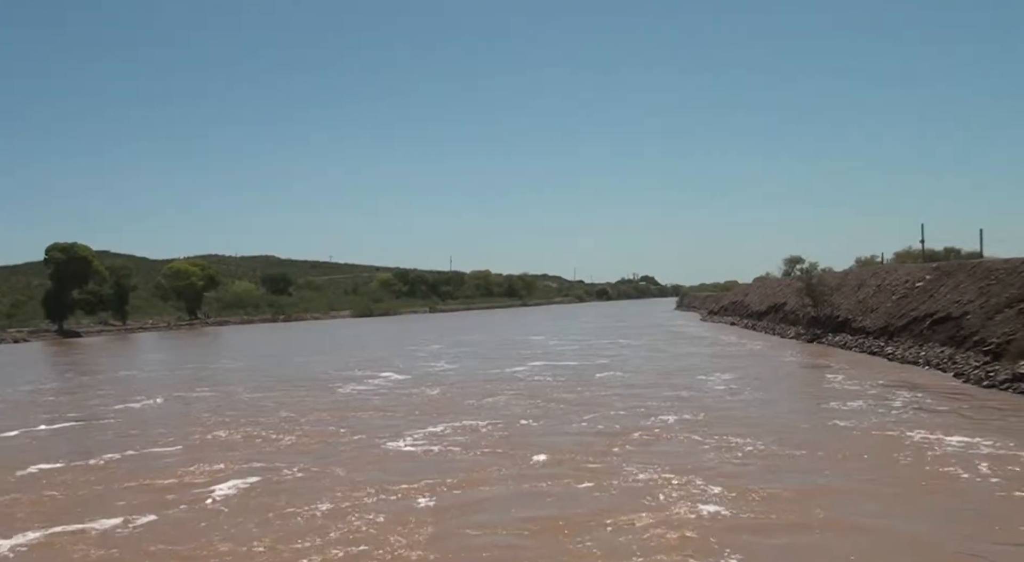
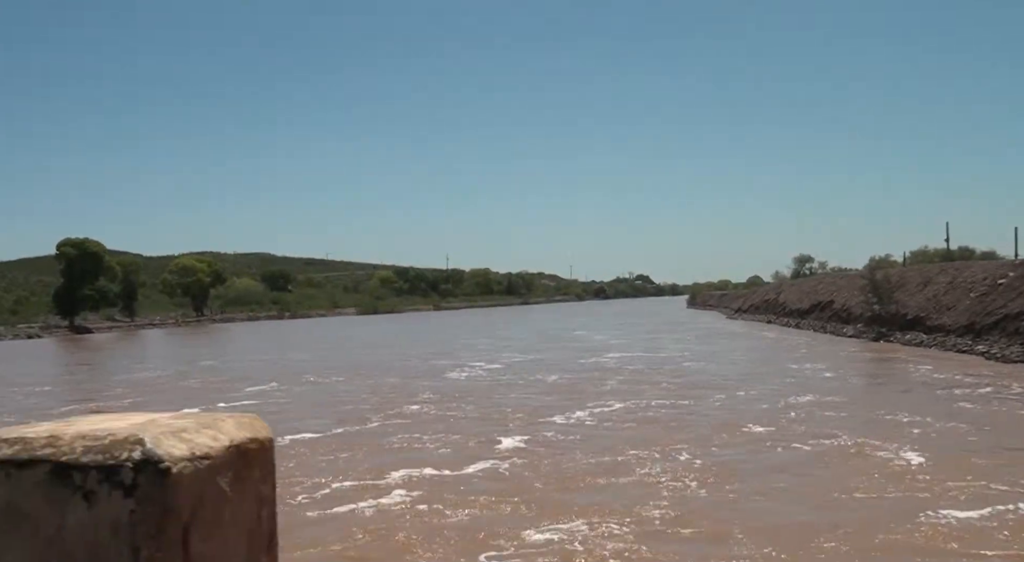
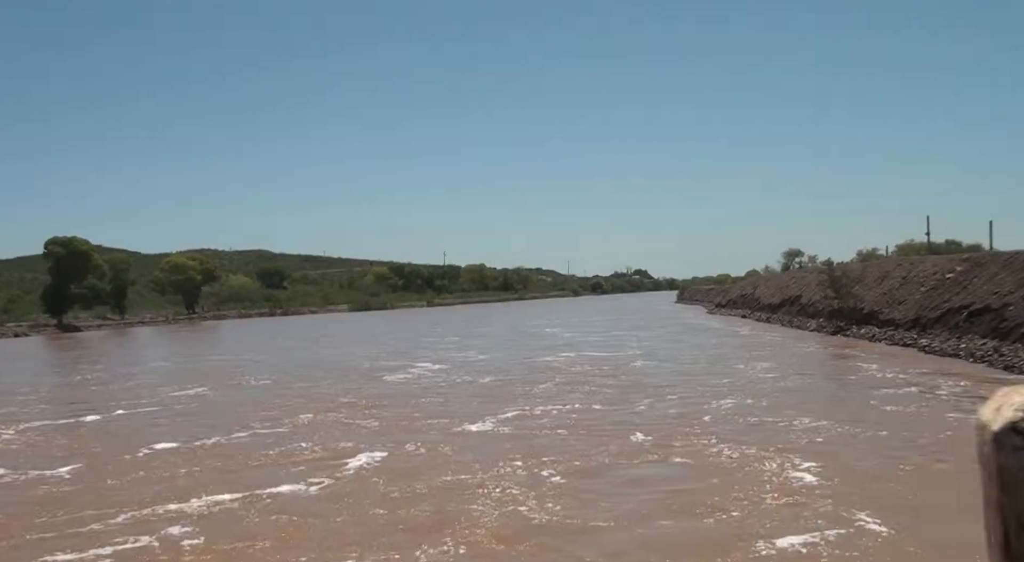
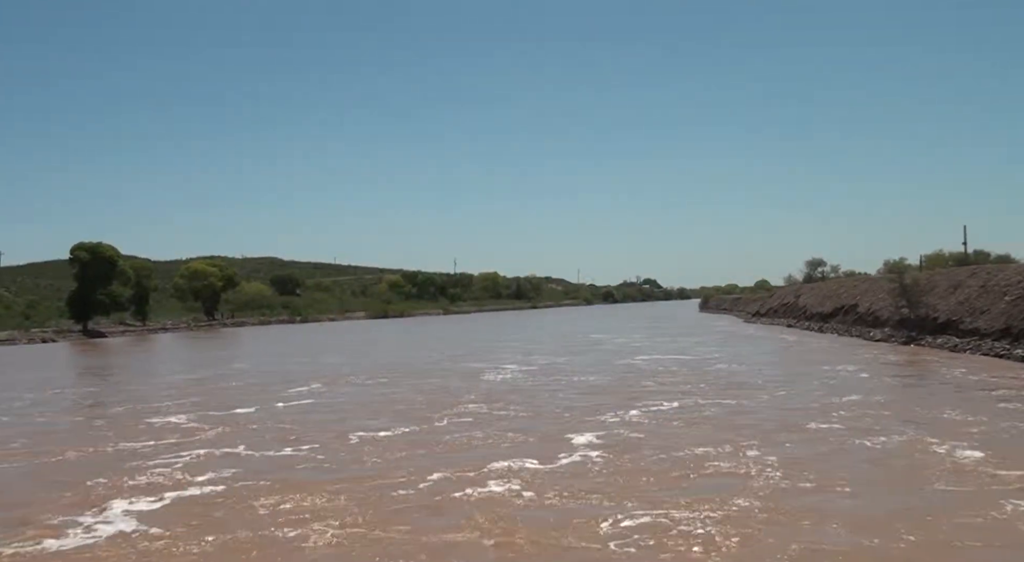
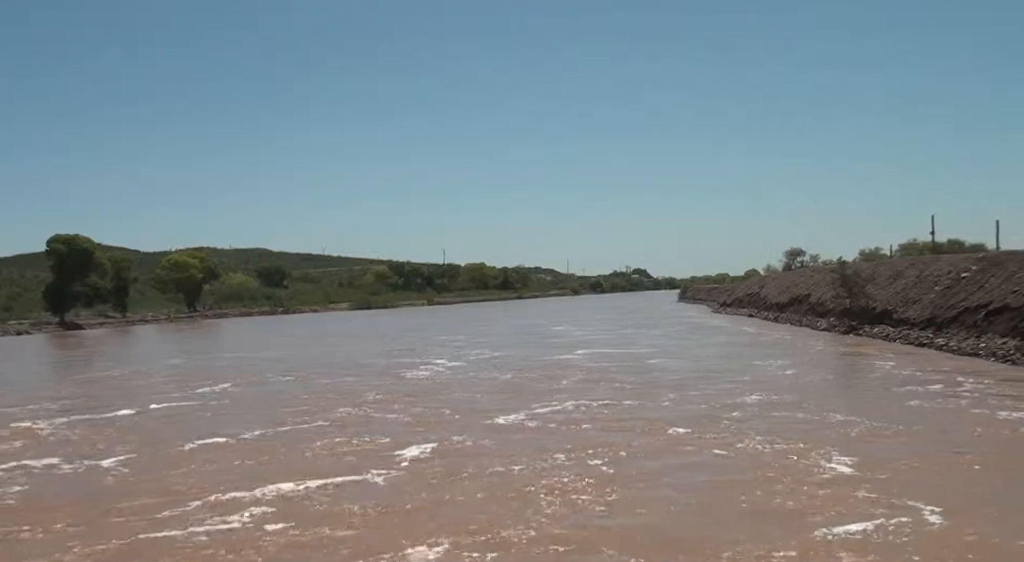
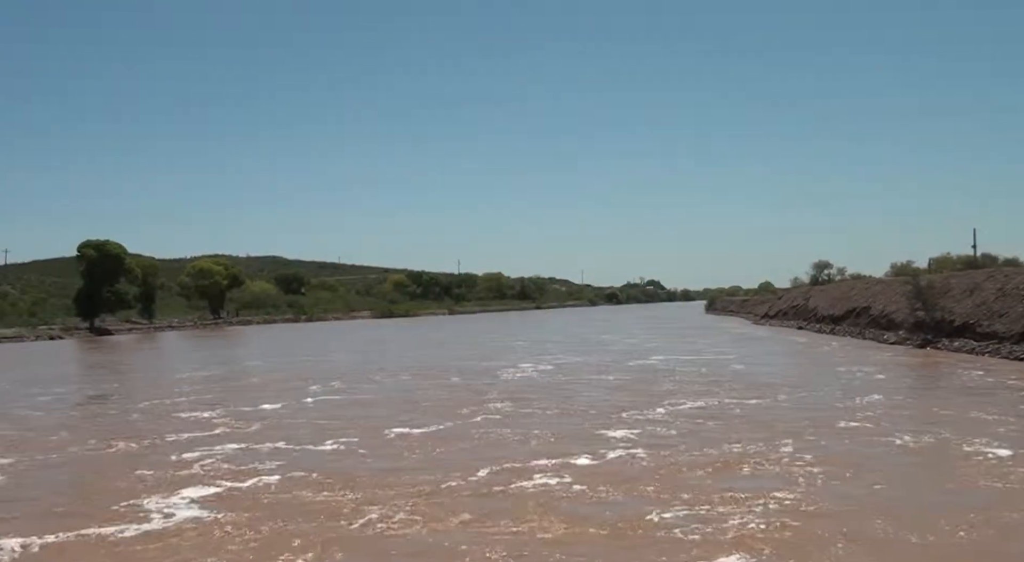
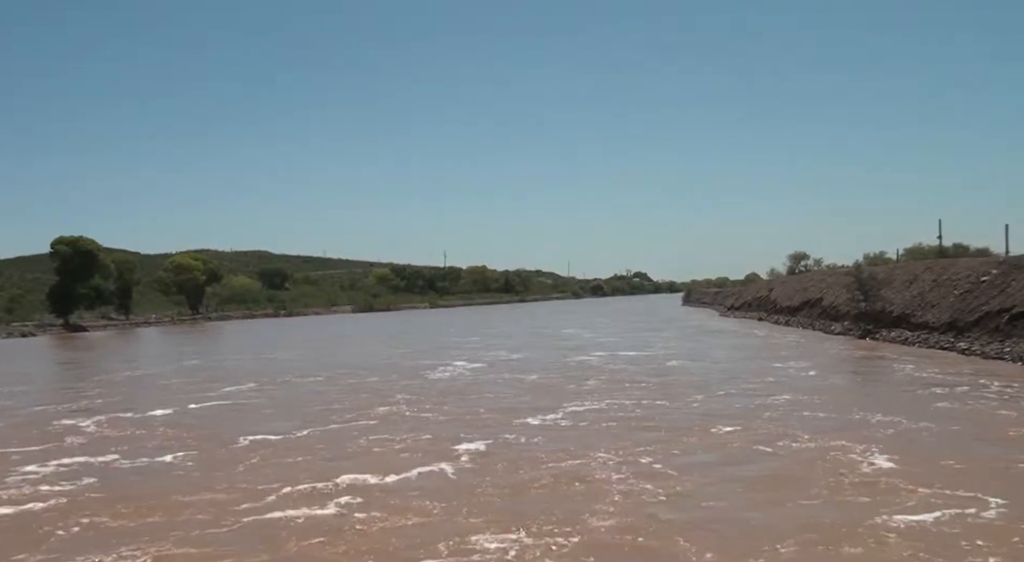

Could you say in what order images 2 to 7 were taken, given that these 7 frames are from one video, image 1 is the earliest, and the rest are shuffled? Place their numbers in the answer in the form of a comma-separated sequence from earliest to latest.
3, 5, 7, 2, 4, 6
